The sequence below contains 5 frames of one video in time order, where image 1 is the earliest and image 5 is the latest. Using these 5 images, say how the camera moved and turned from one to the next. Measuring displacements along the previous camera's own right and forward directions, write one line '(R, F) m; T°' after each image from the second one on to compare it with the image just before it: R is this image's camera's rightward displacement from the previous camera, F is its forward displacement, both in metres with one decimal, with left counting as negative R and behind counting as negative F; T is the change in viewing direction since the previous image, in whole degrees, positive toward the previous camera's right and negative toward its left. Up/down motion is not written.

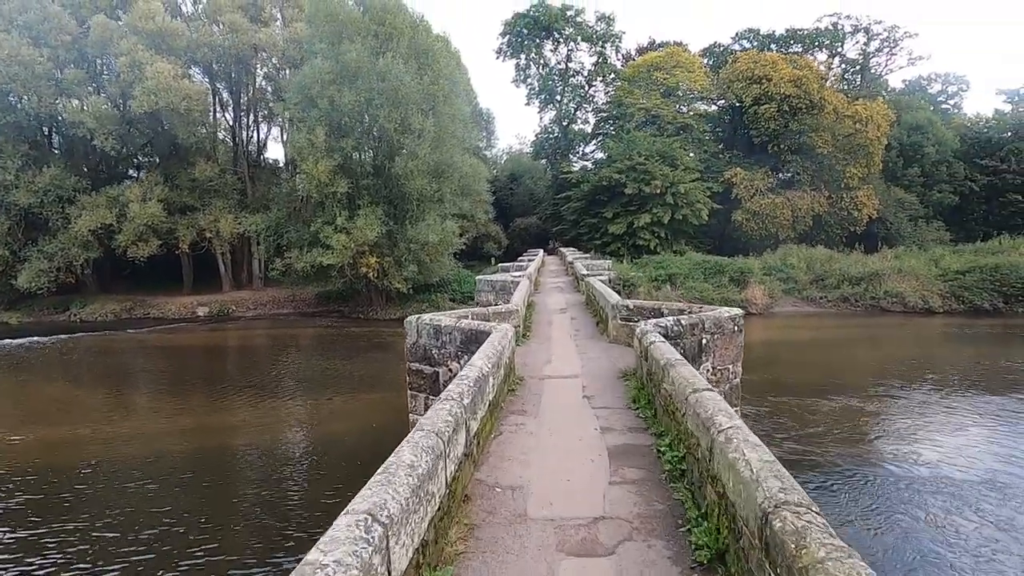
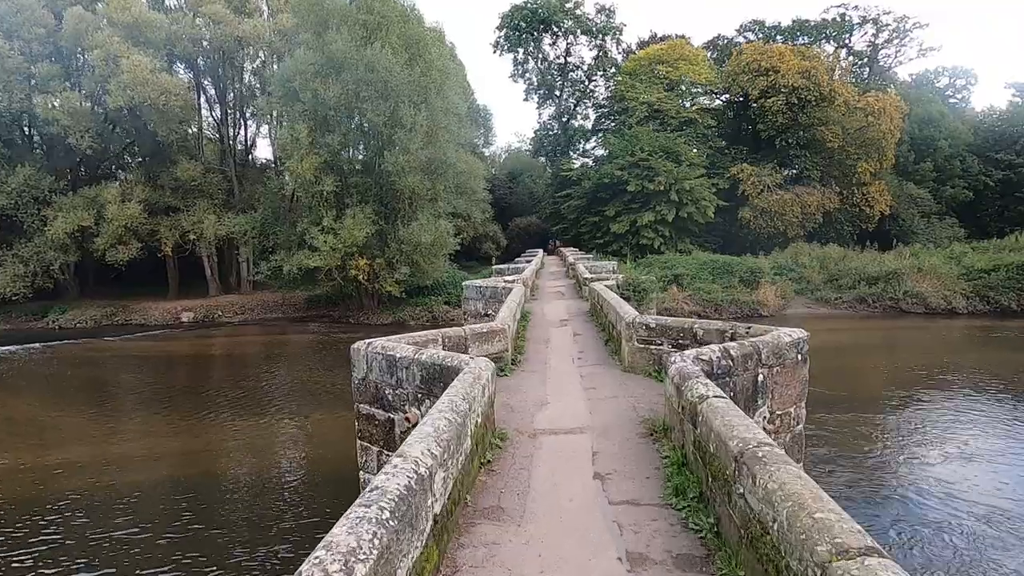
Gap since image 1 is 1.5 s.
(+0.1, +1.2) m; 0°
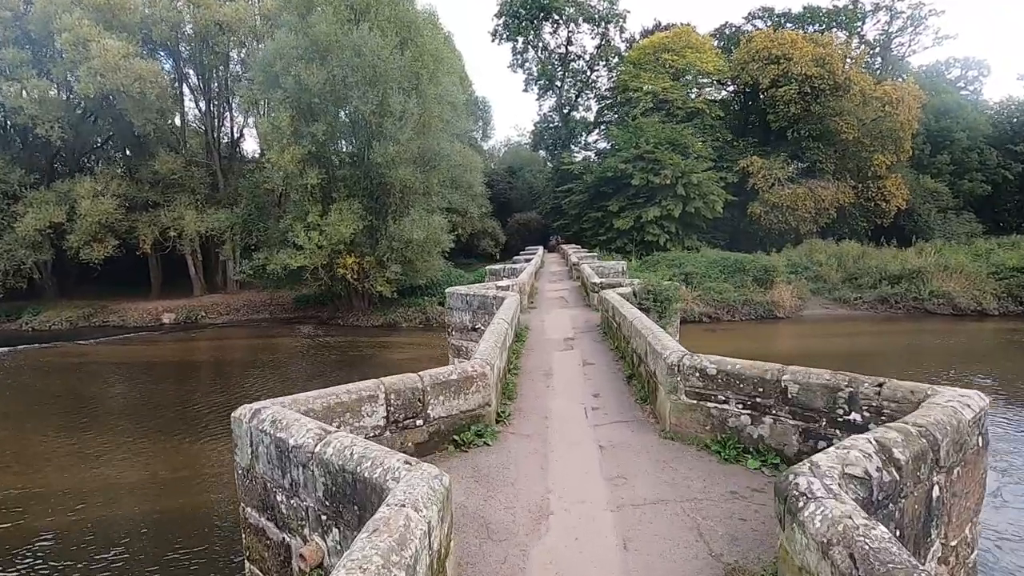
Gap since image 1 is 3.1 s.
(+0.1, +1.4) m; 0°
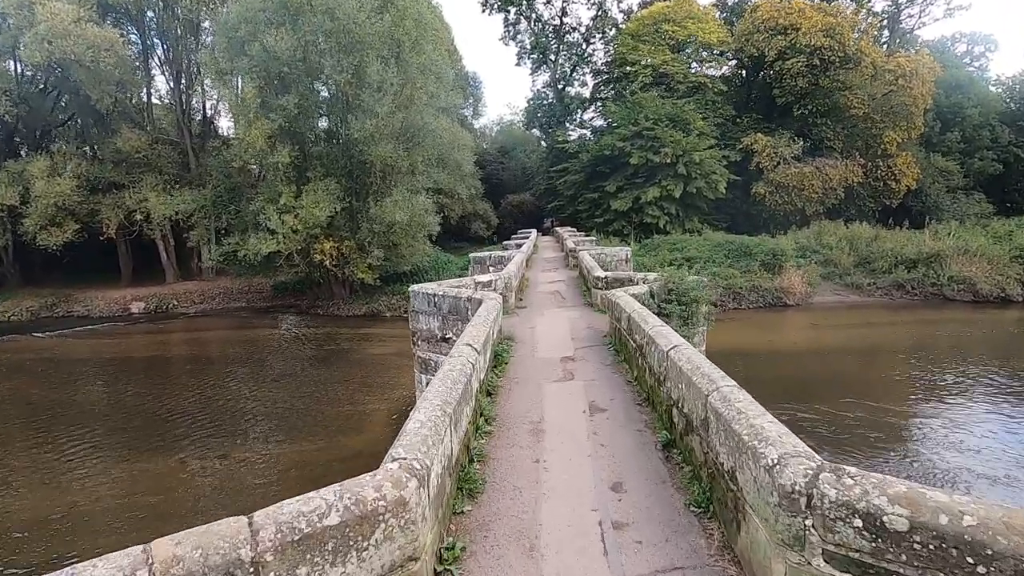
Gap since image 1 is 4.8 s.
(+0.1, +1.5) m; +1°
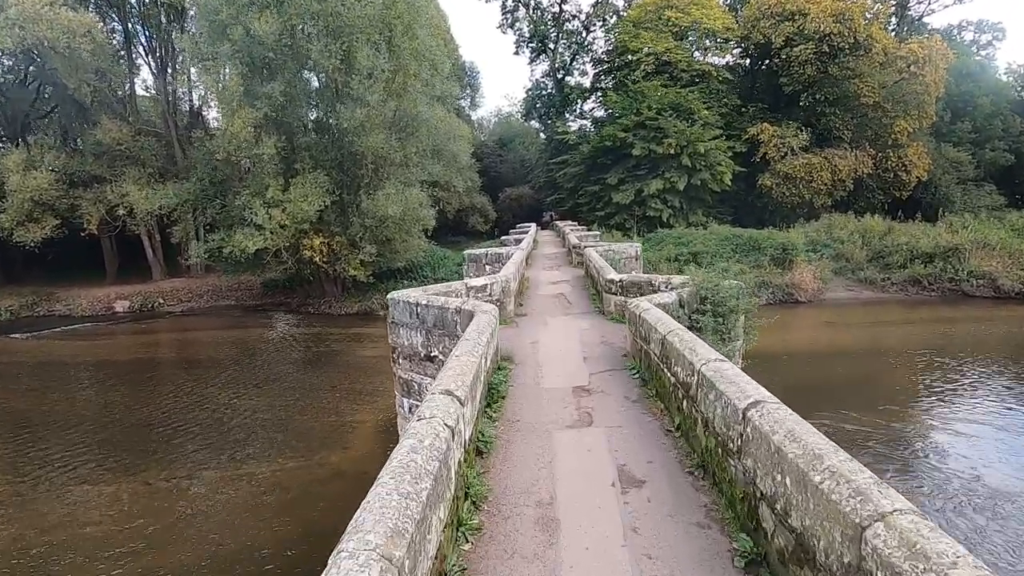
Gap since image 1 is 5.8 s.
(0.0, +0.9) m; 0°
